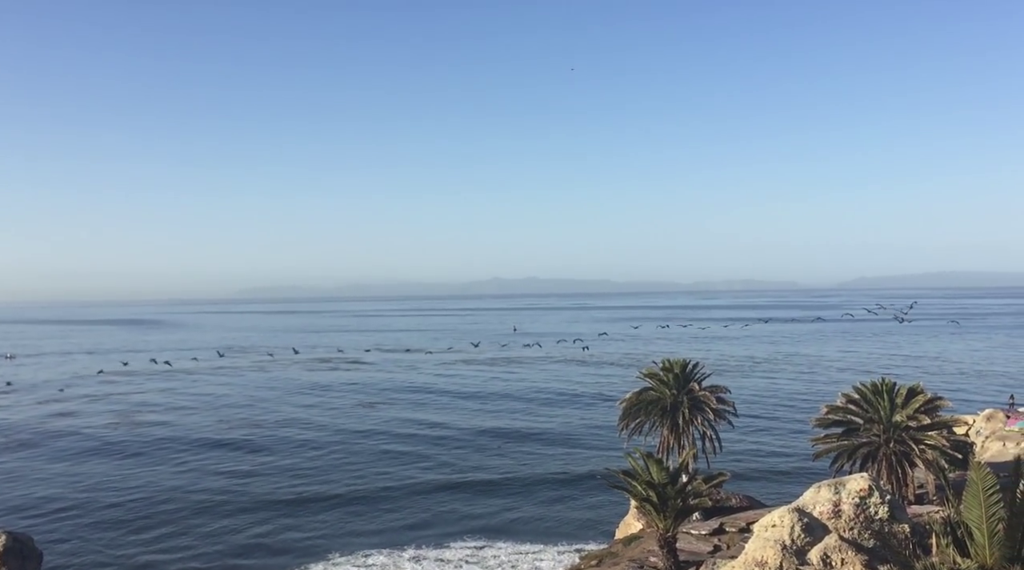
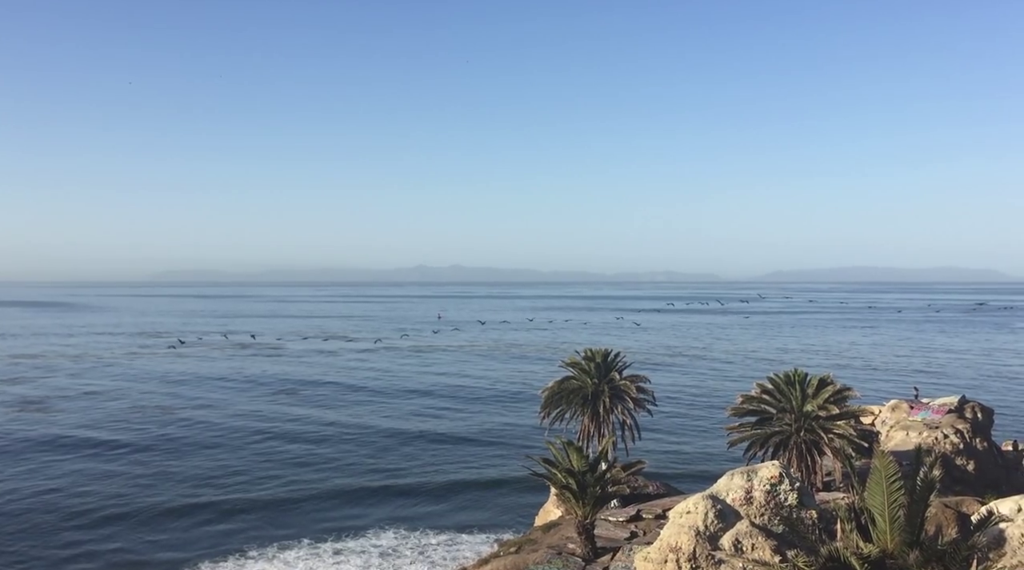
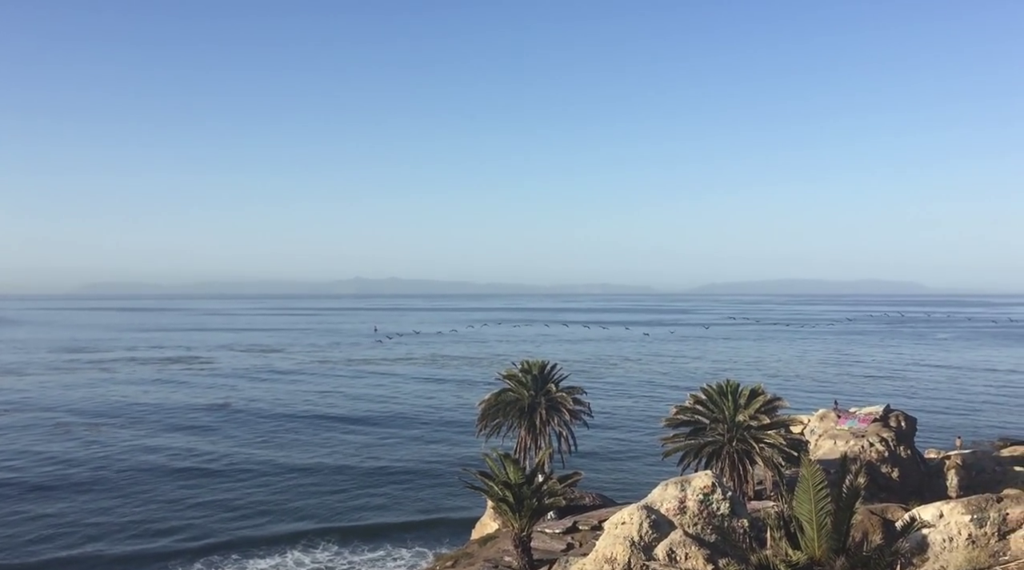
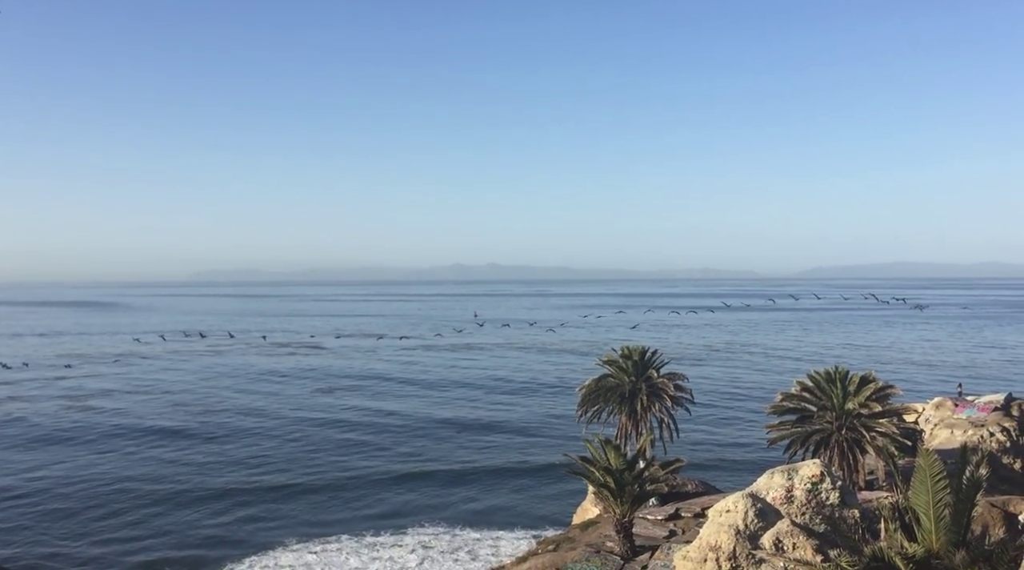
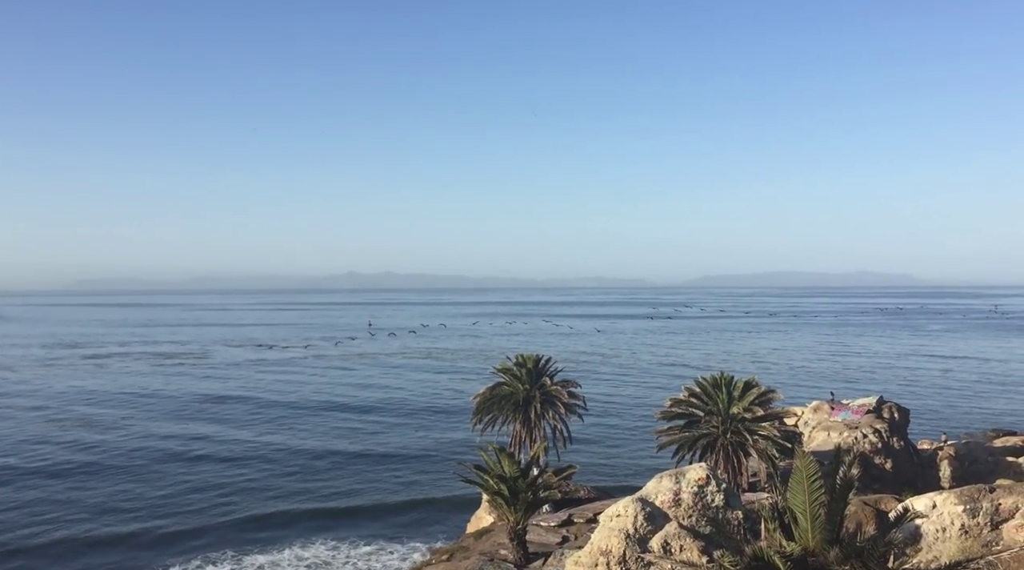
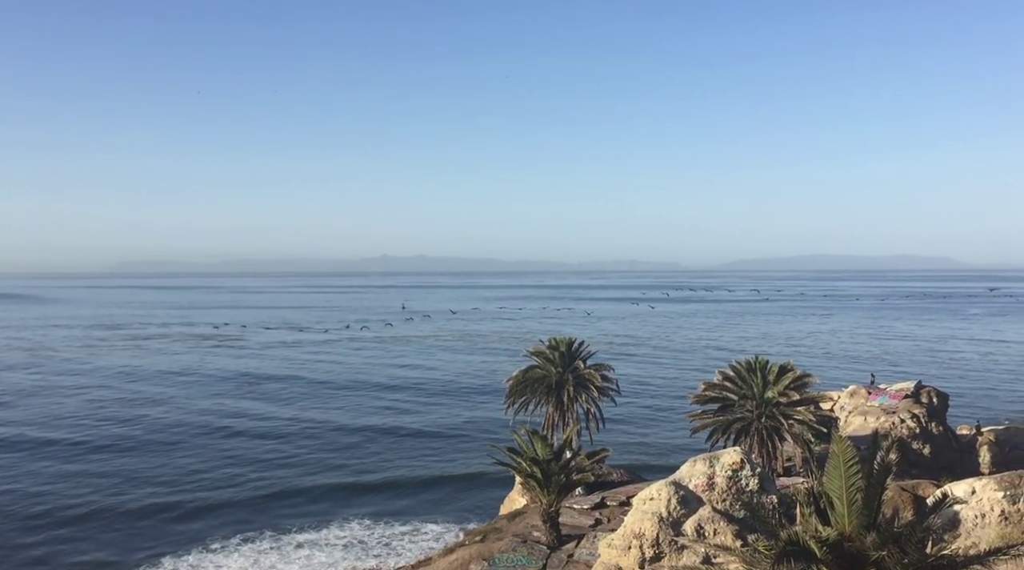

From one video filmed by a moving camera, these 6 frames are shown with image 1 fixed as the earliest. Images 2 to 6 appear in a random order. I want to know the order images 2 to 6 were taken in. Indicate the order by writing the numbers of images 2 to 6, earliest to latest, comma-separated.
4, 2, 6, 5, 3
